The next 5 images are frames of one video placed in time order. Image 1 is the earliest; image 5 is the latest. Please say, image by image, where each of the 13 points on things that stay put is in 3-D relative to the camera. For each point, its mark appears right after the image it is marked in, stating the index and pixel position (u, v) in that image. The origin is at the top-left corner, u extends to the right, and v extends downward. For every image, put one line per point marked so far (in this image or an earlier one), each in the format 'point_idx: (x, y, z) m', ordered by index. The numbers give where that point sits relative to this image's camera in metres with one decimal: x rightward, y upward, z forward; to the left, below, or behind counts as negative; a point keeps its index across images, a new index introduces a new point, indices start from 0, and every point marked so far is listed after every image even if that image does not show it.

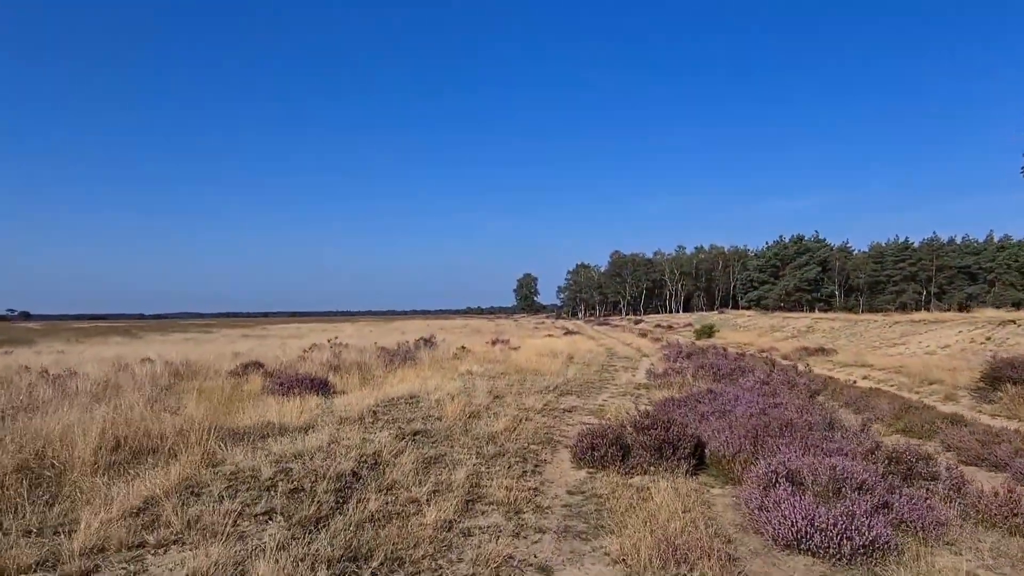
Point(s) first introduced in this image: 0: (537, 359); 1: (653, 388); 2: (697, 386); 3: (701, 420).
0: (+1.0, -2.8, +19.7) m
1: (+4.0, -2.9, +14.2) m
2: (+4.6, -2.5, +12.5) m
3: (+3.1, -2.2, +8.4) m
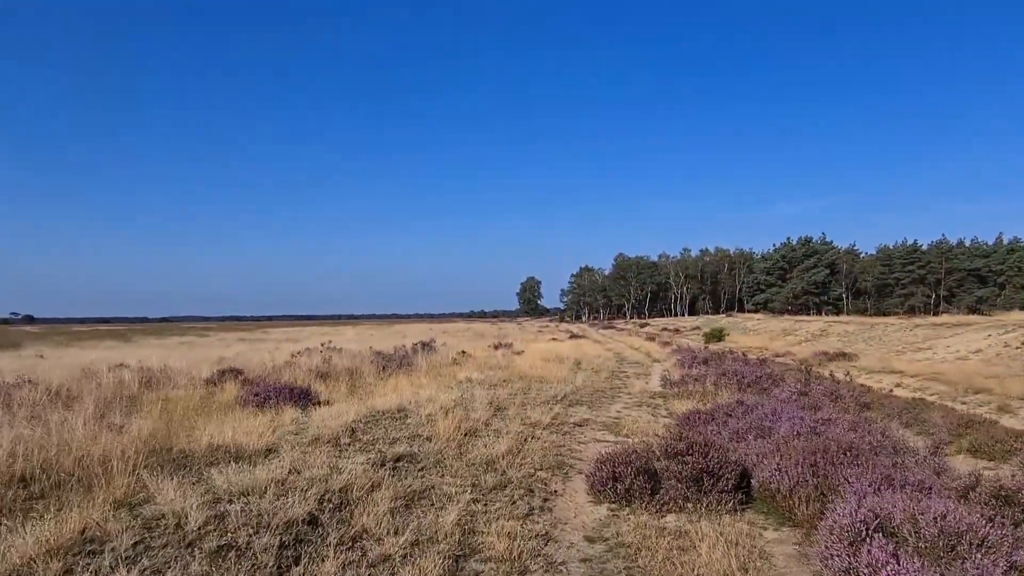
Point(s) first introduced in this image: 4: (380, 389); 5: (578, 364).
0: (+1.1, -2.8, +18.4) m
1: (+4.0, -2.9, +12.9) m
2: (+4.6, -2.4, +11.2) m
3: (+3.2, -2.1, +7.1) m
4: (-3.3, -2.5, +12.5) m
5: (+2.5, -2.9, +19.2) m
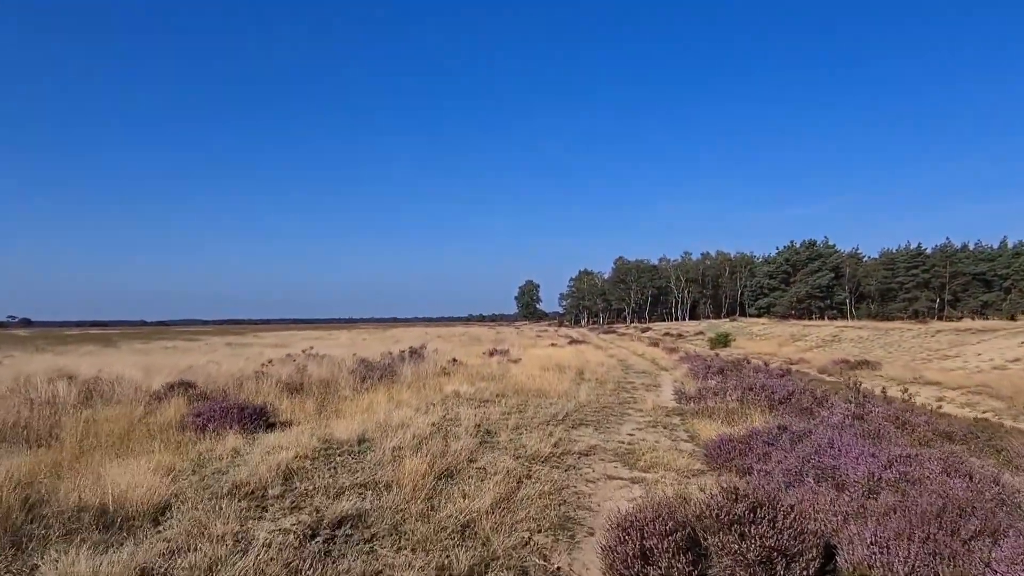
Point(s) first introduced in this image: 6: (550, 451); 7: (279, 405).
0: (+0.9, -2.9, +16.6) m
1: (+3.9, -2.9, +11.1) m
2: (+4.5, -2.4, +9.4) m
3: (+3.1, -2.1, +5.3) m
4: (-3.4, -2.5, +10.7) m
5: (+2.3, -3.0, +17.5) m
6: (+0.6, -2.6, +8.1) m
7: (-5.2, -2.6, +11.4) m
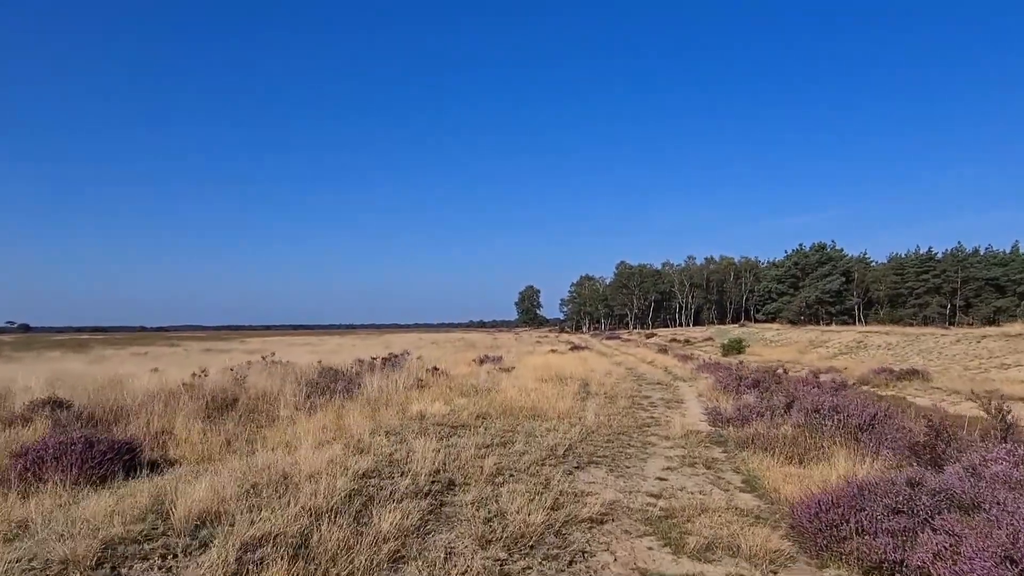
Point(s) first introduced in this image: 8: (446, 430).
0: (+0.7, -2.7, +13.5) m
1: (+3.6, -2.7, +8.1) m
2: (+4.2, -2.2, +6.4) m
3: (+2.8, -1.8, +2.2) m
4: (-3.7, -2.3, +7.7) m
5: (+2.1, -2.8, +14.4) m
6: (+0.3, -2.3, +5.0) m
7: (-5.5, -2.4, +8.4) m
8: (-1.1, -2.4, +8.6) m
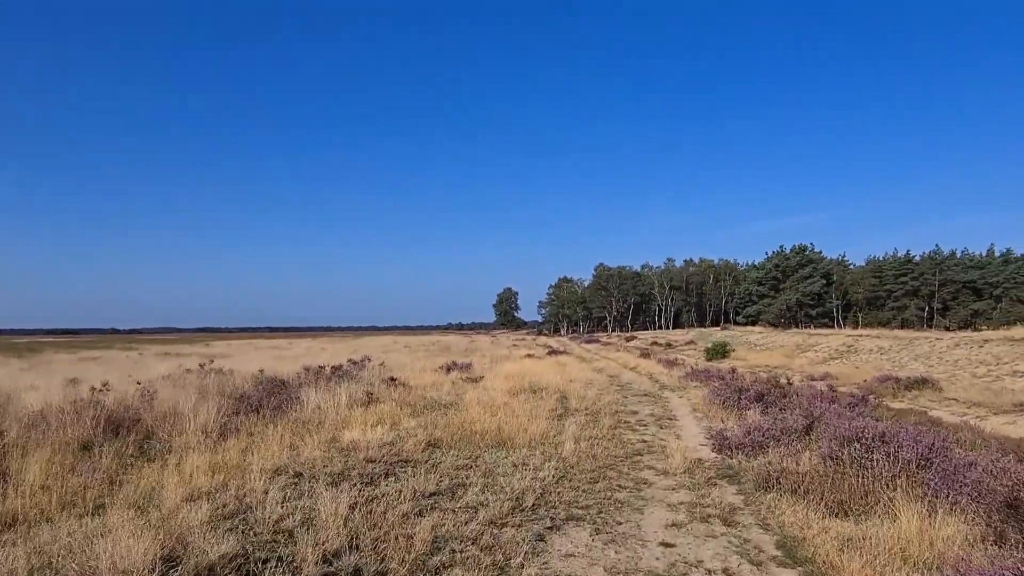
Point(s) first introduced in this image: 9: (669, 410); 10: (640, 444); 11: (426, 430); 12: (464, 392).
0: (-0.1, -2.6, +11.5) m
1: (+3.0, -2.6, +6.1) m
2: (+3.7, -2.1, +4.4) m
3: (+2.4, -1.7, +0.3) m
4: (-4.2, -2.2, +5.5) m
5: (+1.3, -2.8, +12.4) m
6: (-0.1, -2.2, +2.9) m
7: (-6.1, -2.3, +6.1) m
8: (-1.7, -2.3, +6.4) m
9: (+3.9, -3.0, +12.6) m
10: (+2.4, -2.8, +9.2) m
11: (-1.4, -2.4, +8.7) m
12: (-1.3, -2.7, +13.6) m
